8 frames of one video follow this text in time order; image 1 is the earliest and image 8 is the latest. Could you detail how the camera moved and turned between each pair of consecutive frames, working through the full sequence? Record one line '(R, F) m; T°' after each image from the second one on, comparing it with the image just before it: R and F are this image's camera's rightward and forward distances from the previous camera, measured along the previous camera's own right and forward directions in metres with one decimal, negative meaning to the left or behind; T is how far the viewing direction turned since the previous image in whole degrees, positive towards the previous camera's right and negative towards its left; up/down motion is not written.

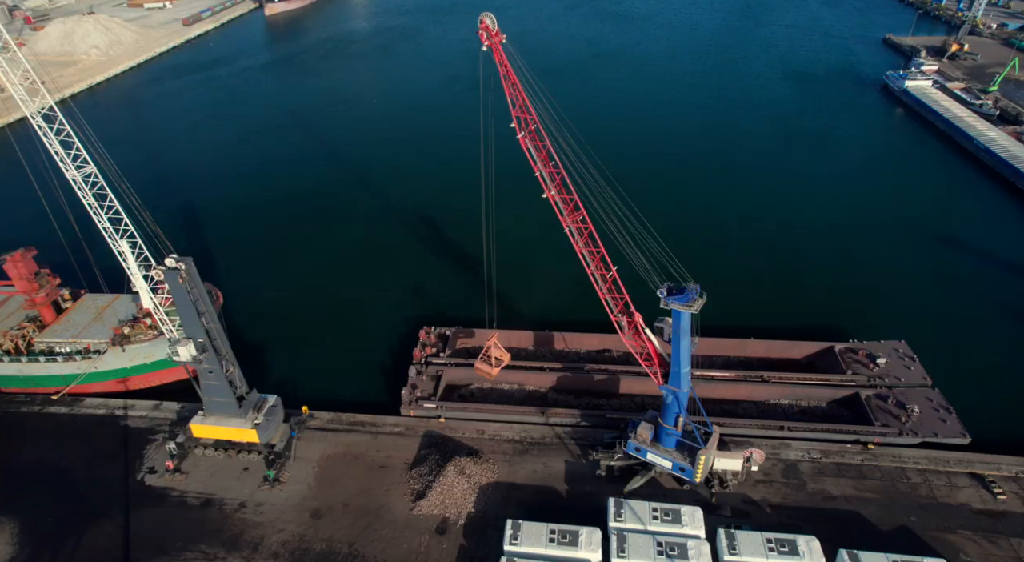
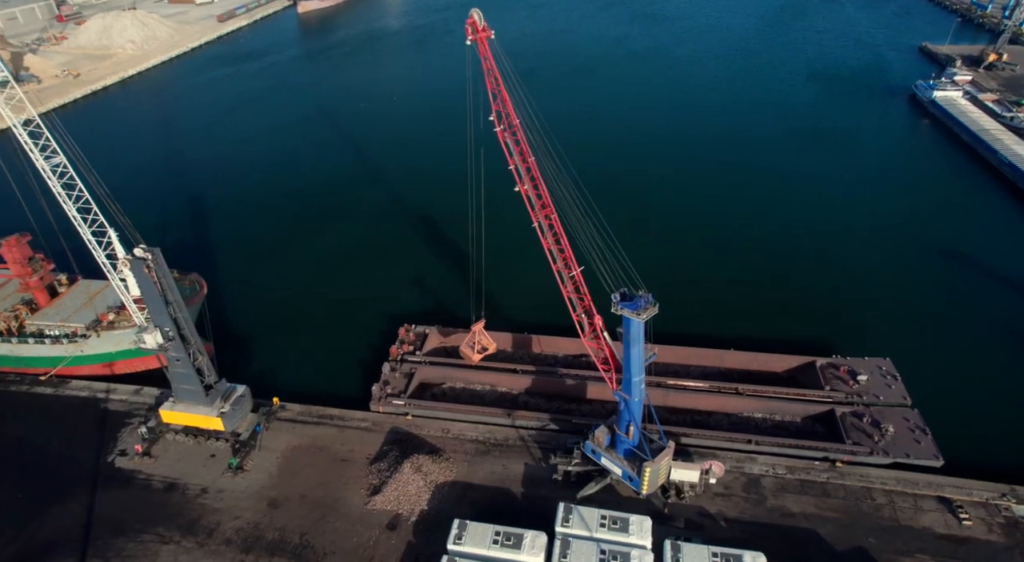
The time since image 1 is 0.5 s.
(+3.7, 0.0) m; -3°
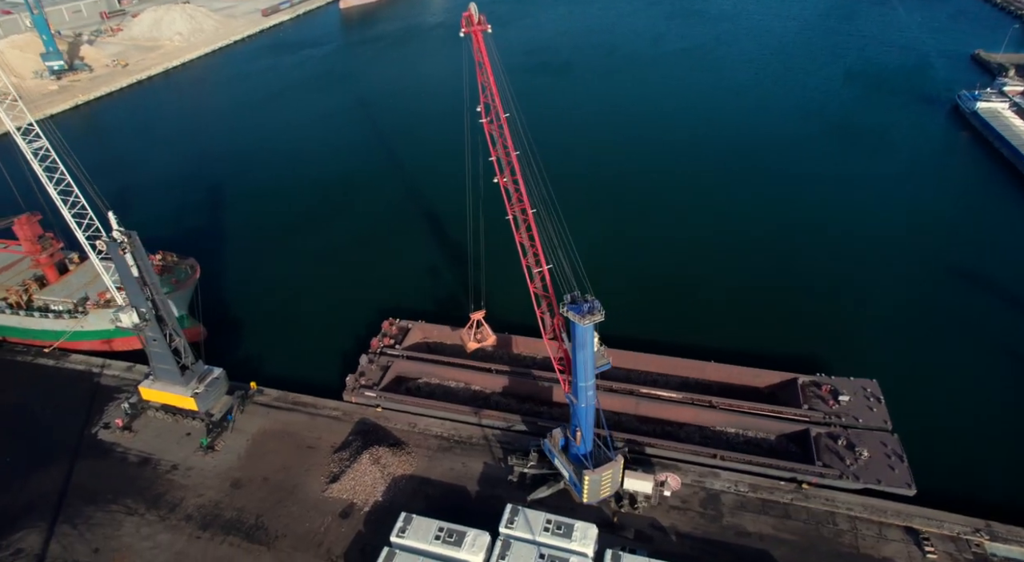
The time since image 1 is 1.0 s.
(+4.3, 0.0) m; -4°
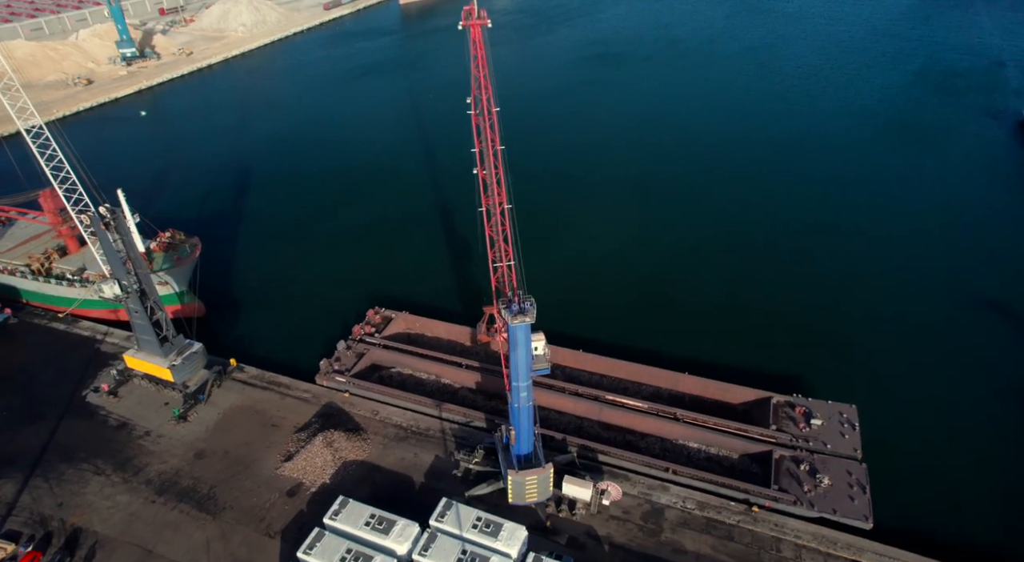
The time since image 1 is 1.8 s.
(+5.7, +0.2) m; -6°
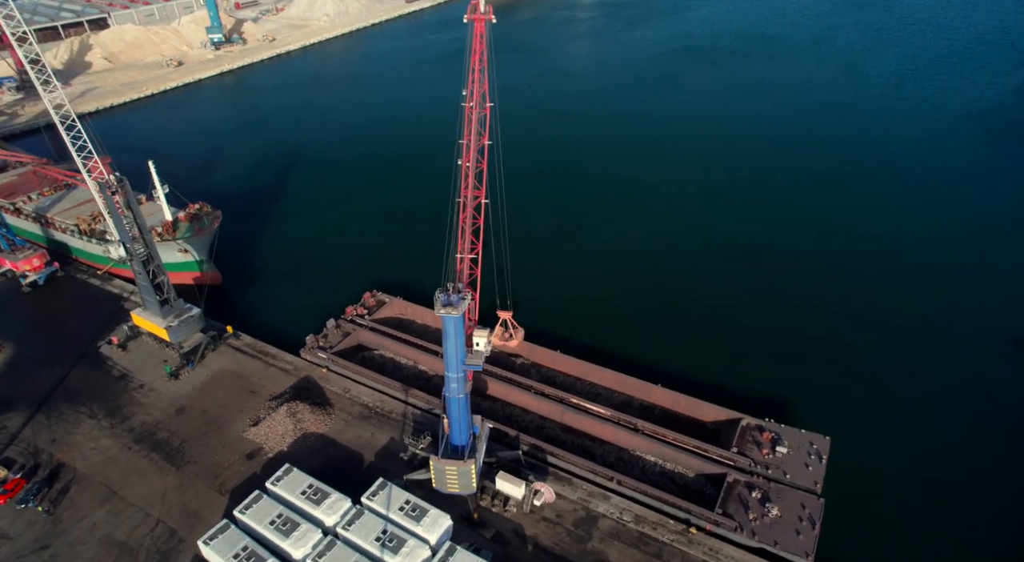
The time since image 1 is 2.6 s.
(+6.8, +0.2) m; -7°
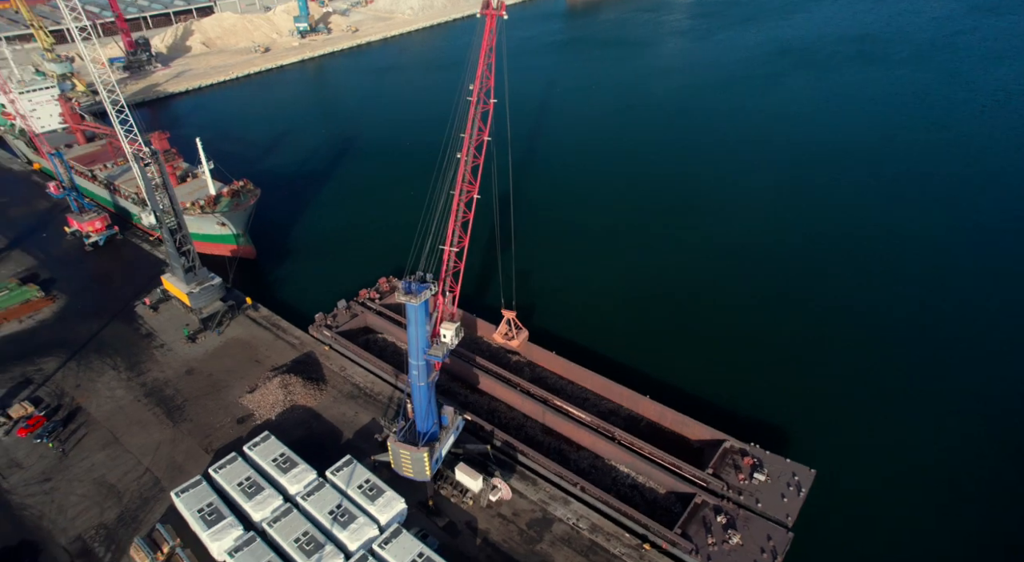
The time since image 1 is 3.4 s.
(+5.5, +0.3) m; -7°
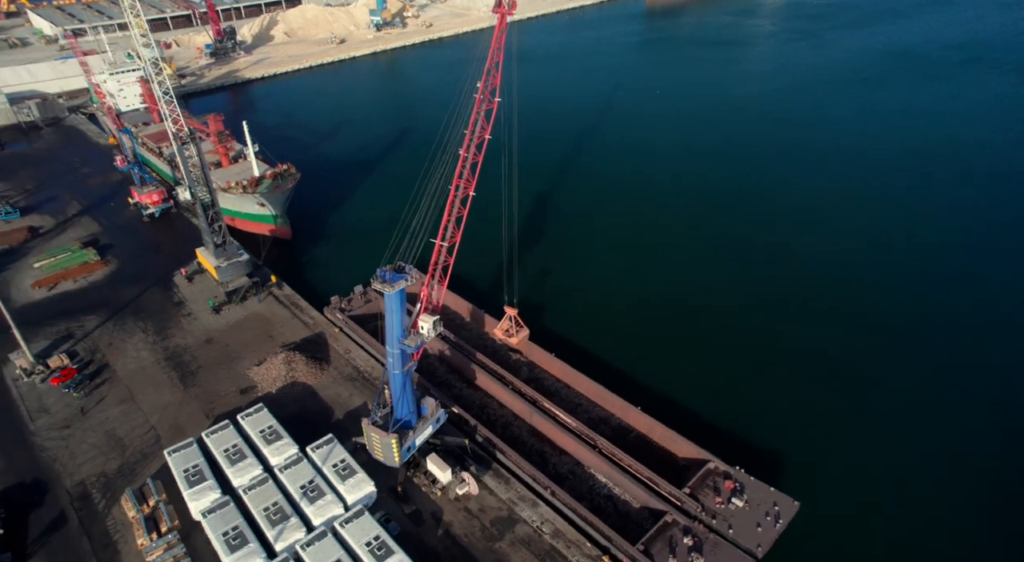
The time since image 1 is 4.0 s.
(+4.7, +0.3) m; -7°
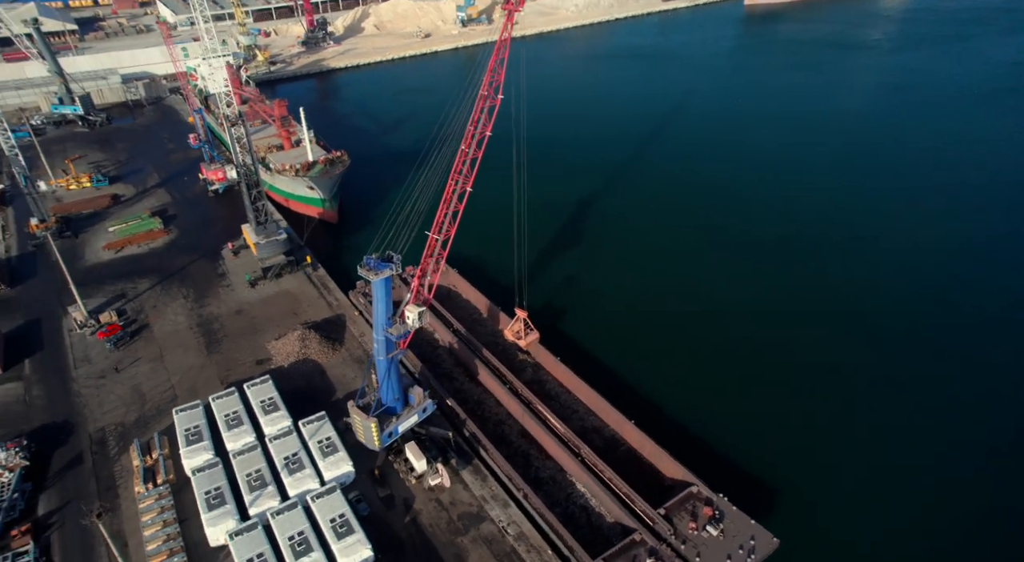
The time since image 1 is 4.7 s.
(+4.9, +0.4) m; -8°
